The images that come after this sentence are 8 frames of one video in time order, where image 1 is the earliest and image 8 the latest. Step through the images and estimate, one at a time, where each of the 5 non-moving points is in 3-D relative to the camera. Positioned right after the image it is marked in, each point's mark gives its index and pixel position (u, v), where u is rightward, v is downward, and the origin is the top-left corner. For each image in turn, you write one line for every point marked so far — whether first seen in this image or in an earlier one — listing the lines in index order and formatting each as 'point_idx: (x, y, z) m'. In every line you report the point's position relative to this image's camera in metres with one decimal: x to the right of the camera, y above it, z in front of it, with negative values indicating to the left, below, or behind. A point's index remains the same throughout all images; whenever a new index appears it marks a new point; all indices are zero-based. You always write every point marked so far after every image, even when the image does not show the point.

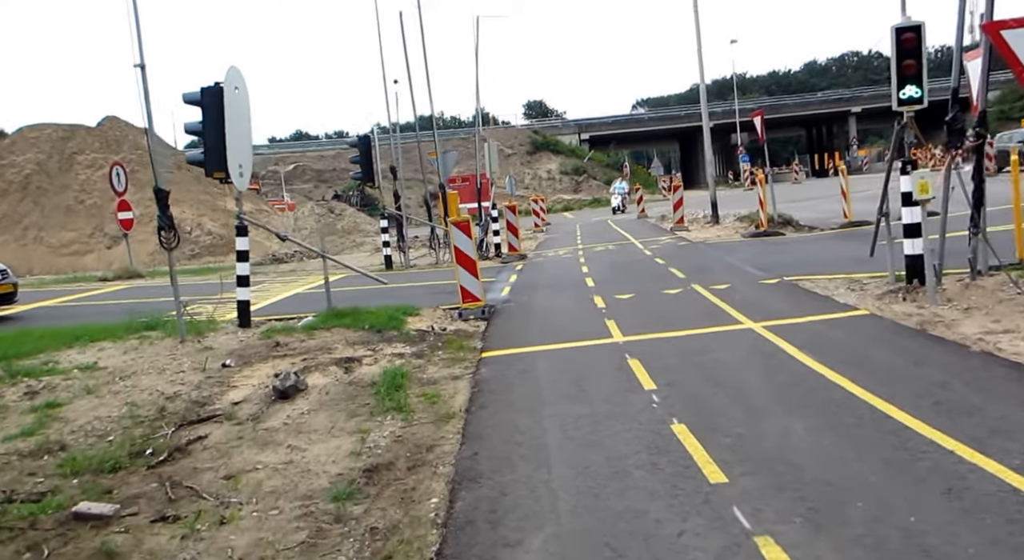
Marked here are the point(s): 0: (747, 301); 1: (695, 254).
0: (+3.0, -0.3, +10.3) m
1: (+3.8, +0.4, +16.6) m
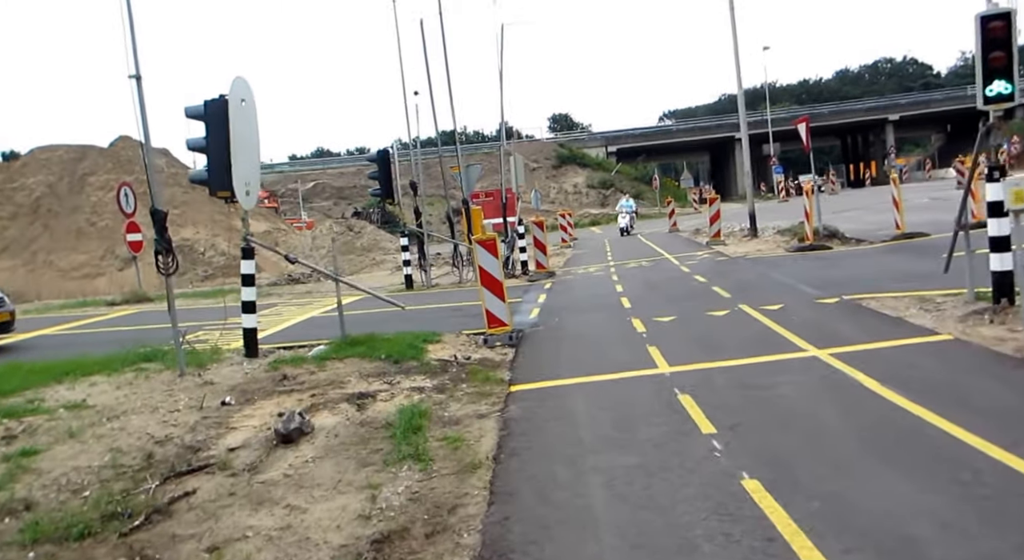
0: (+3.4, -0.5, +9.2) m
1: (+4.3, +0.1, +15.5) m
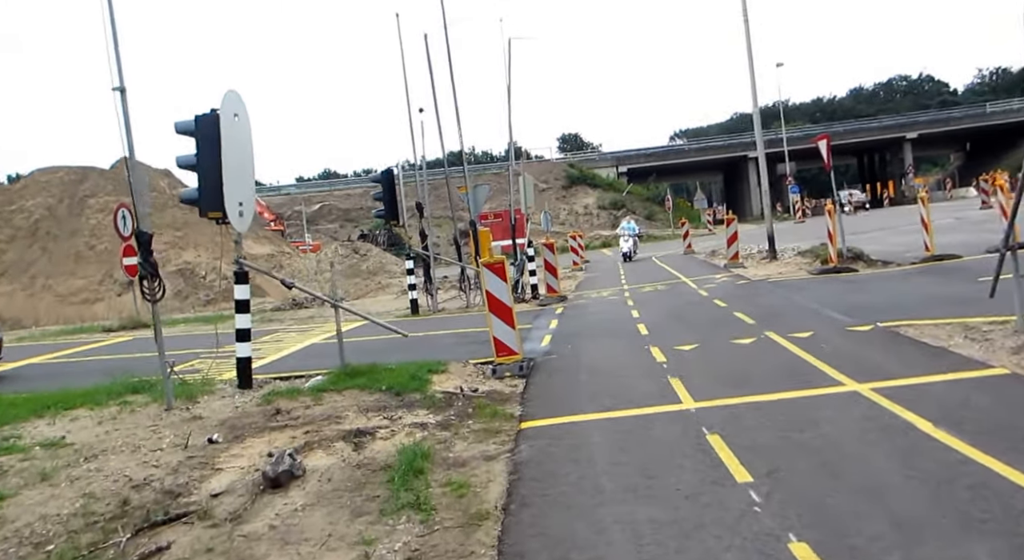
0: (+3.5, -0.8, +8.5) m
1: (+4.5, -0.4, +14.7) m
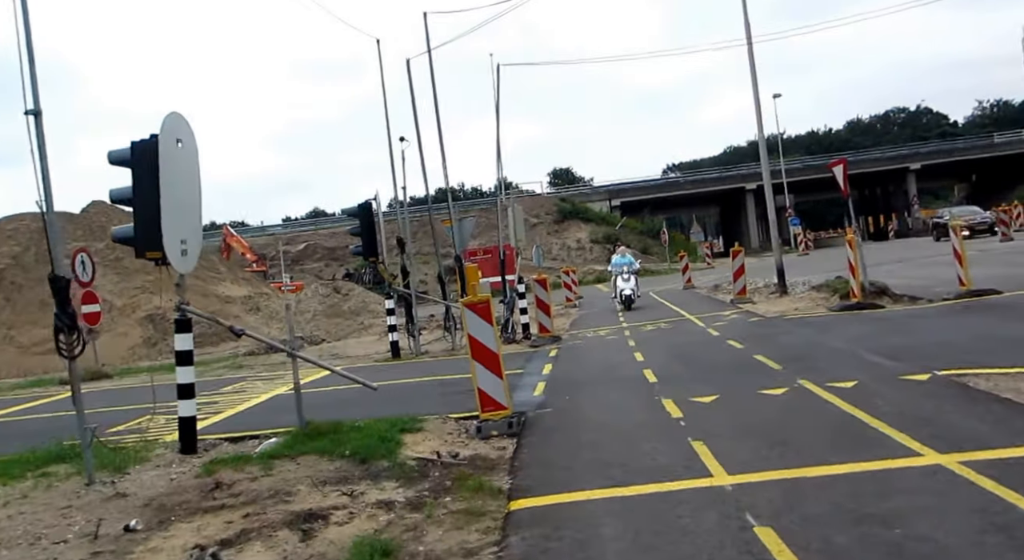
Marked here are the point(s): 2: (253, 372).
0: (+3.4, -1.1, +7.1) m
1: (+4.3, -1.0, +13.3) m
2: (-5.9, -2.0, +19.1) m
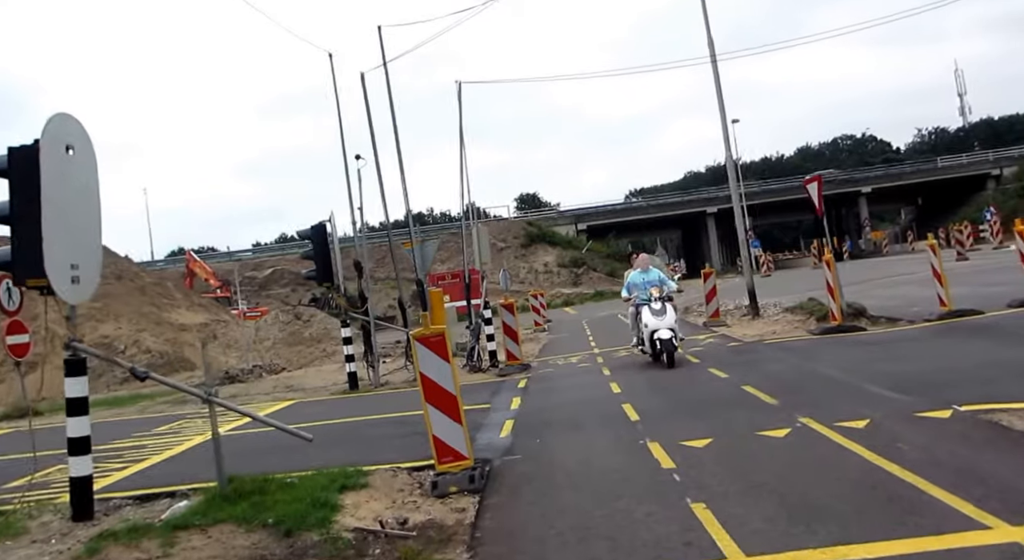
0: (+3.1, -1.3, +5.8) m
1: (+3.8, -1.3, +12.2) m
2: (-6.7, -2.6, +17.4) m
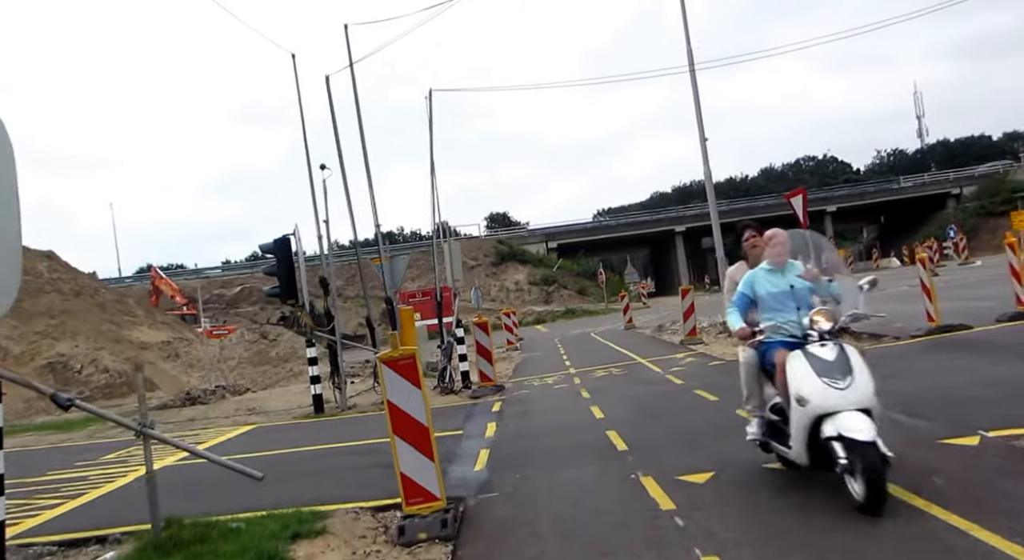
0: (+2.9, -1.4, +5.1) m
1: (+3.5, -1.5, +11.5) m
2: (-7.2, -3.0, +16.3) m
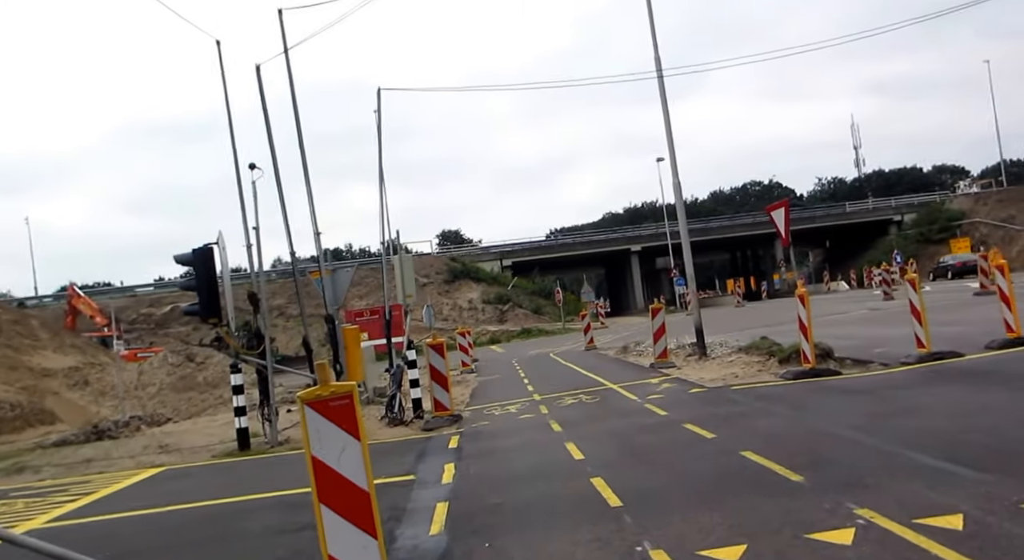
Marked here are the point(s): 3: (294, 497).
0: (+2.9, -1.4, +3.5) m
1: (+3.0, -1.7, +9.9) m
2: (-7.9, -3.2, +14.0) m
3: (-2.5, -2.4, +9.7) m
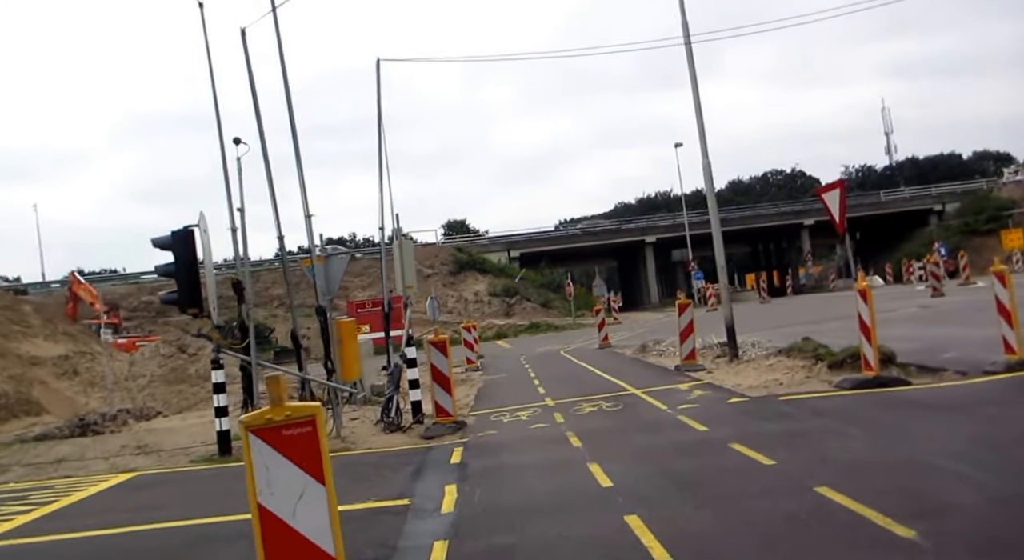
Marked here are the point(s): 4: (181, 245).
0: (+3.0, -1.4, +1.8) m
1: (+3.1, -1.7, +8.2) m
2: (-7.8, -3.0, +12.5) m
3: (-2.3, -2.3, +8.1) m
4: (-5.0, +0.6, +12.2) m
